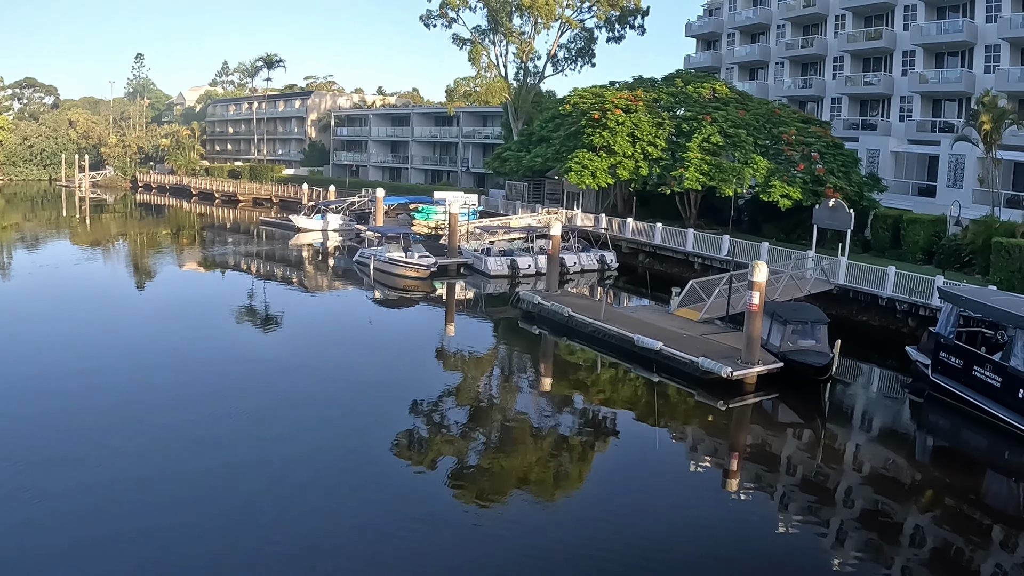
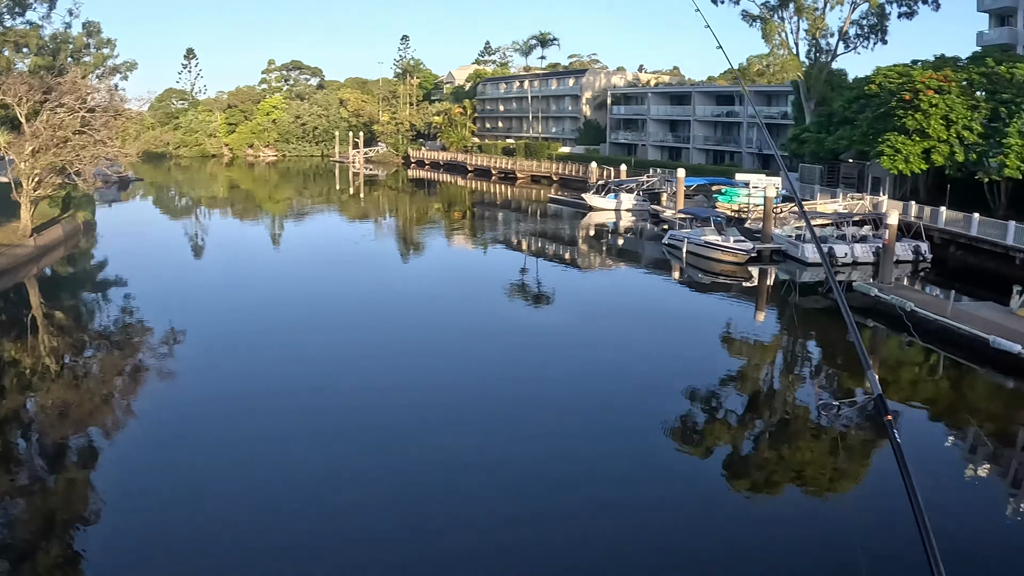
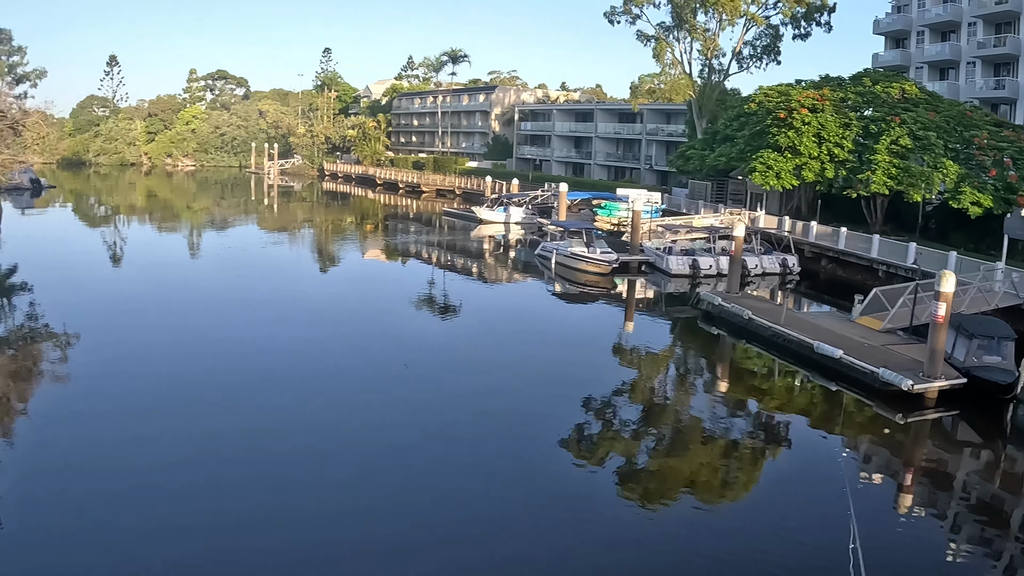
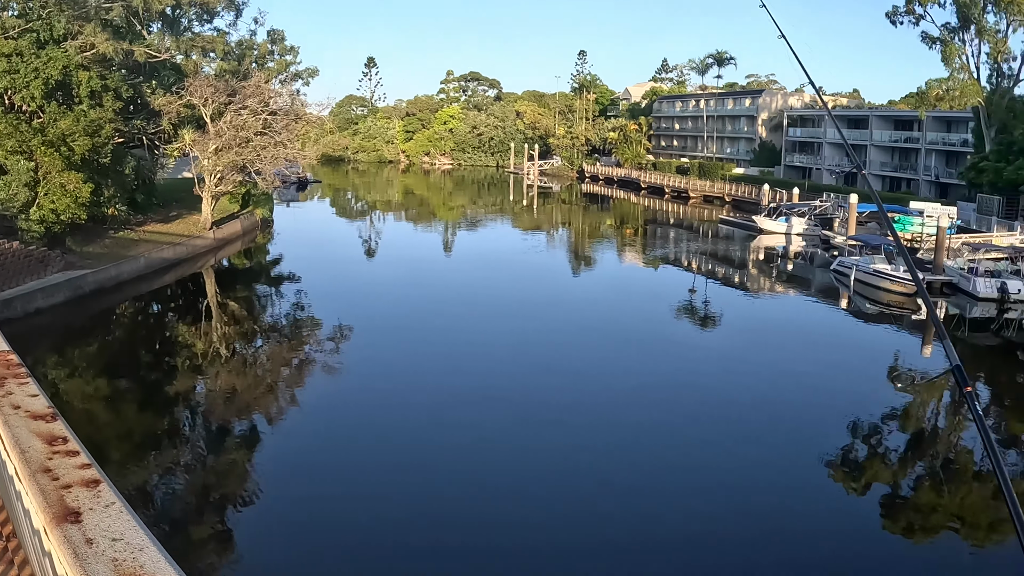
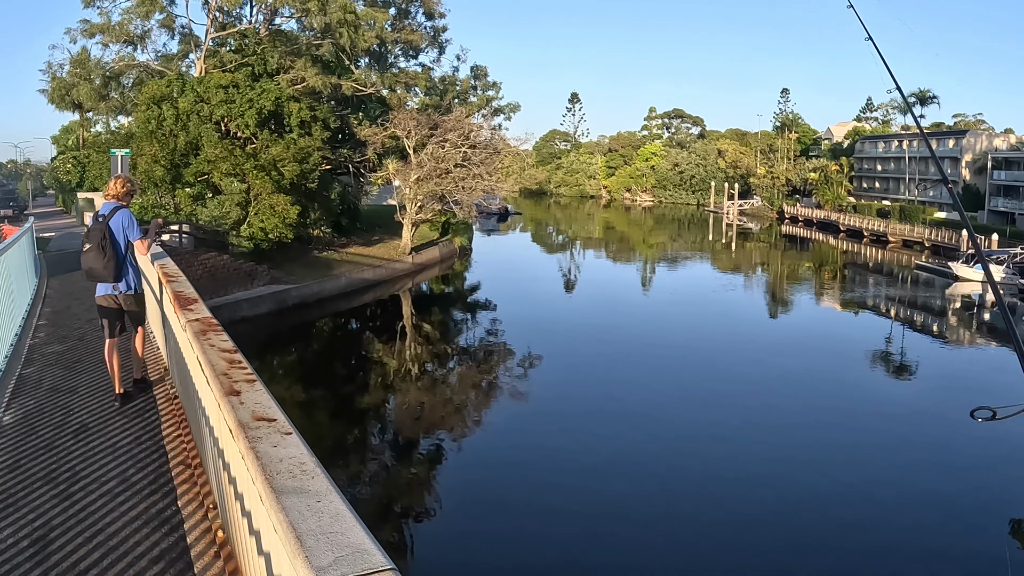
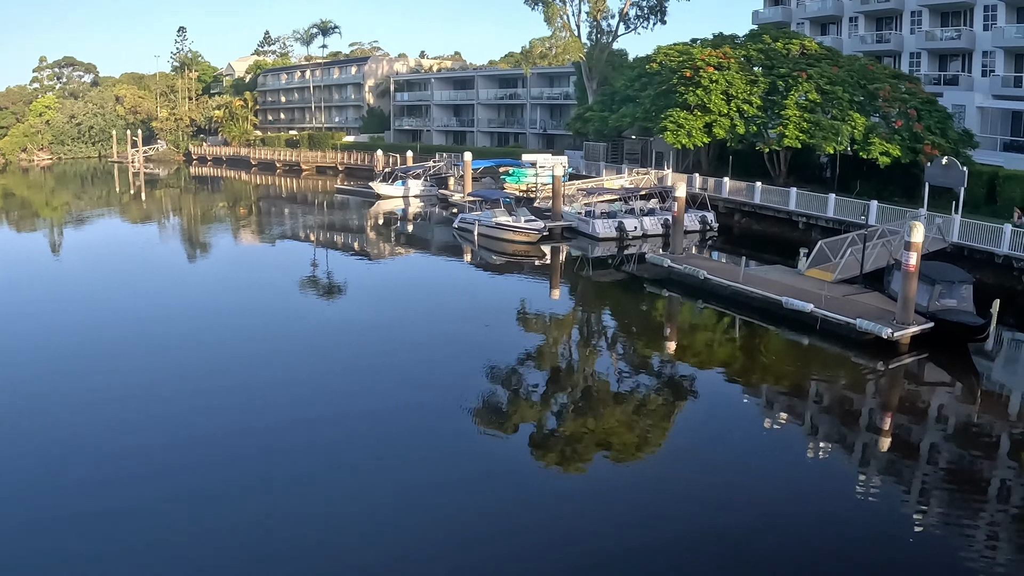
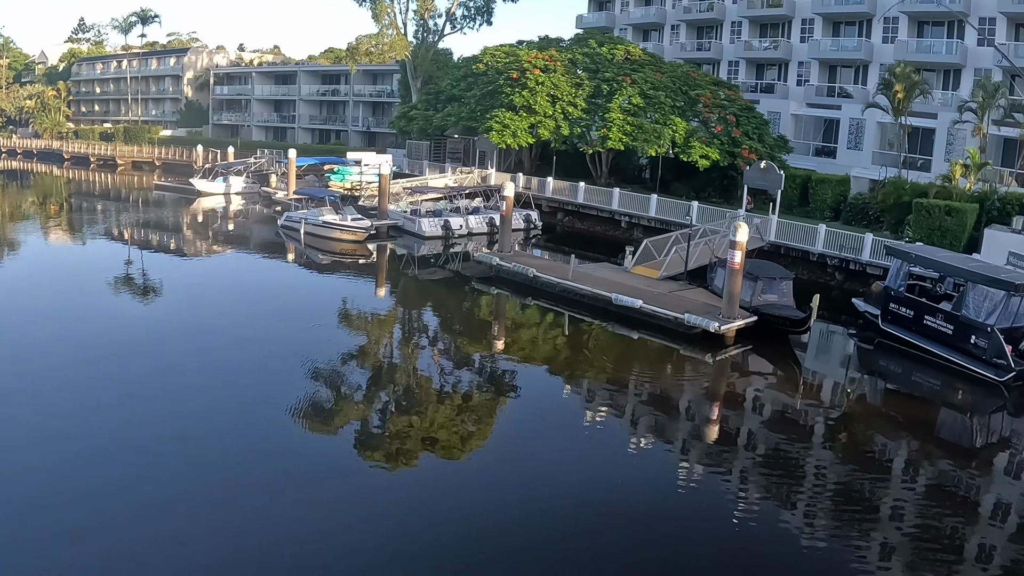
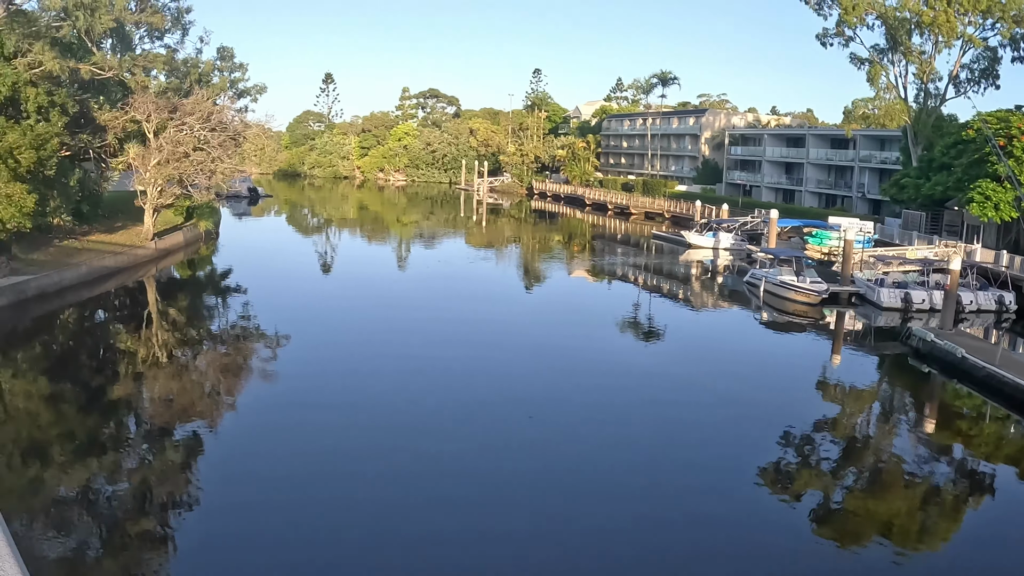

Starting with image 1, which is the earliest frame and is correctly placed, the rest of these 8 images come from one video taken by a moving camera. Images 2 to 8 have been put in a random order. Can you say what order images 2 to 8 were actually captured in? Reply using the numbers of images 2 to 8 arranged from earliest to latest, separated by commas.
3, 8, 5, 4, 2, 6, 7
